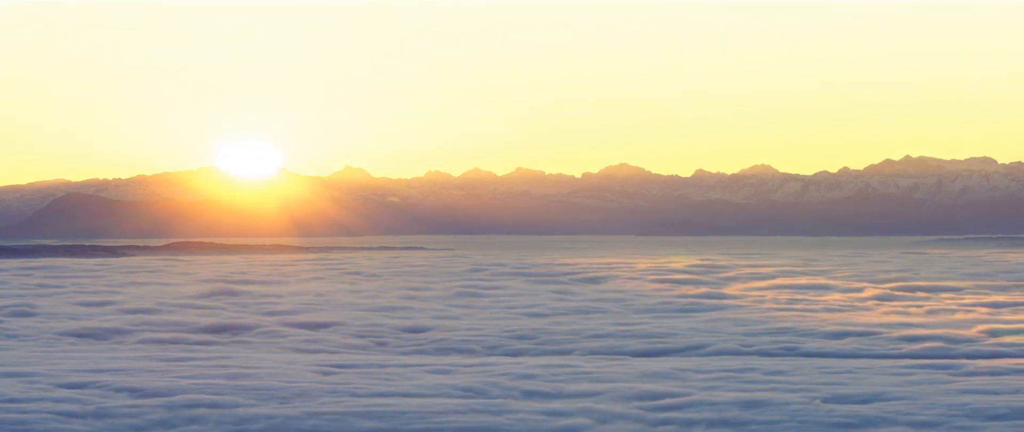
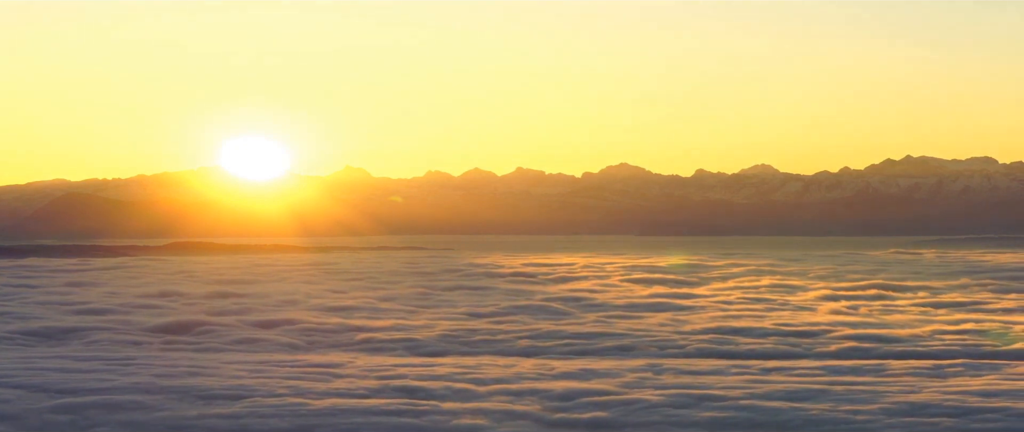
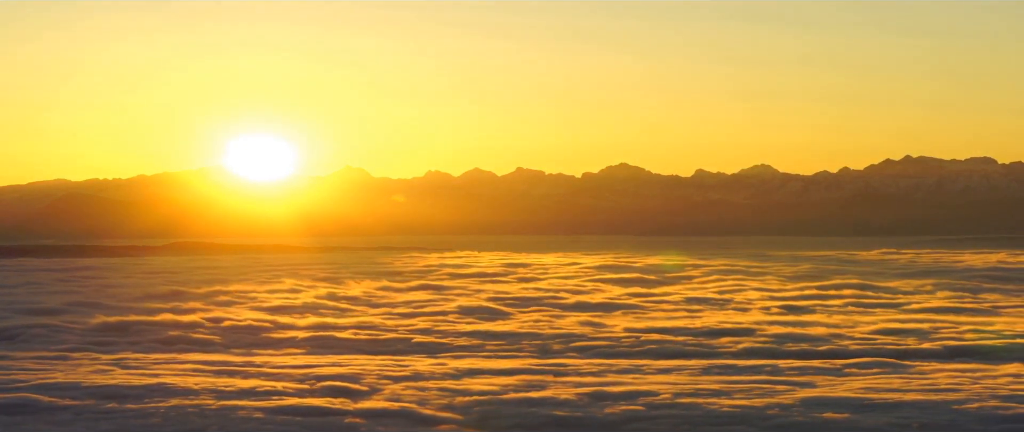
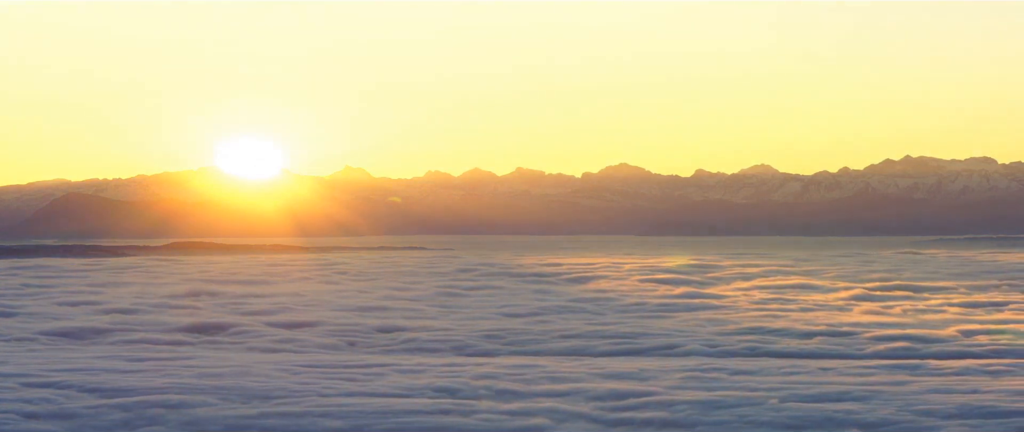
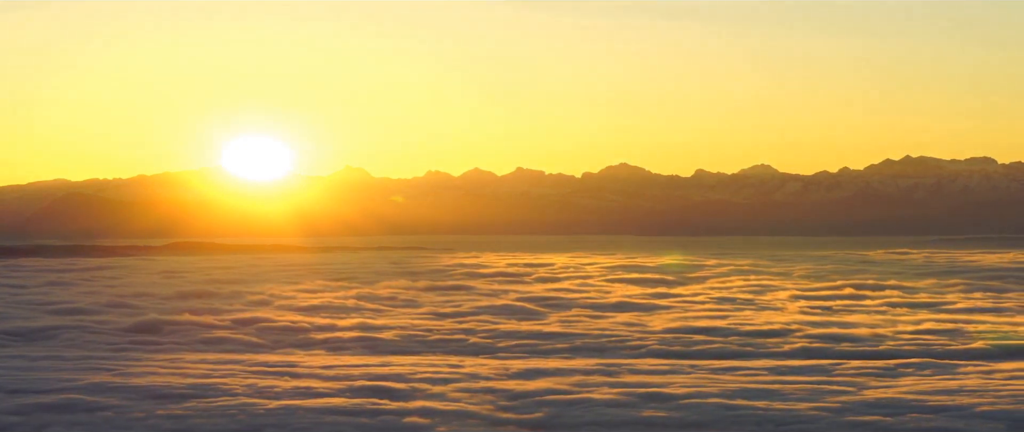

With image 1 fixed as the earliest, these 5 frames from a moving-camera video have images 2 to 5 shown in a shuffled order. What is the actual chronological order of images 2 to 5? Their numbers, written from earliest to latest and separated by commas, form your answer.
4, 2, 5, 3
